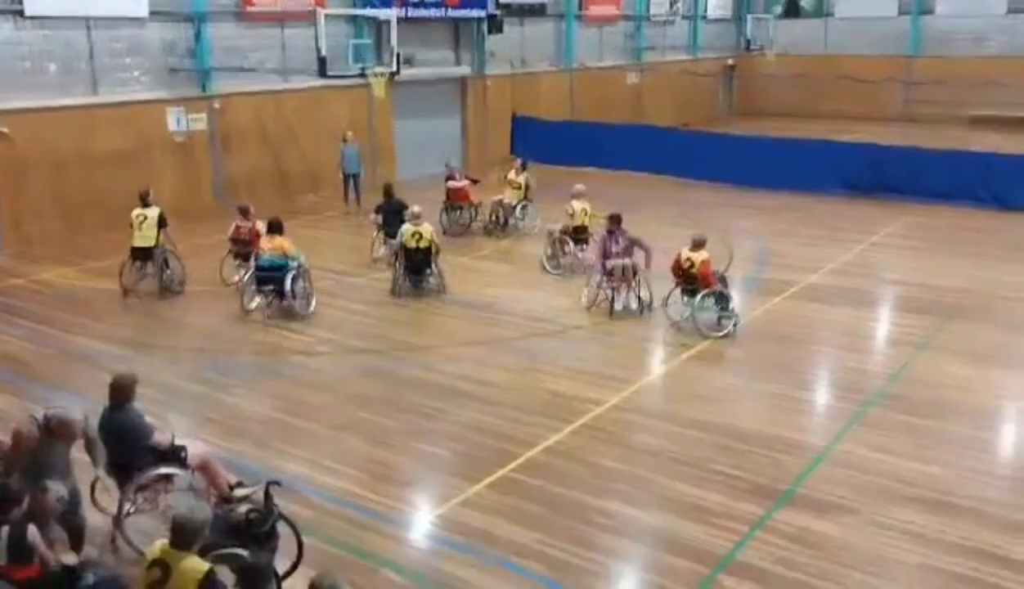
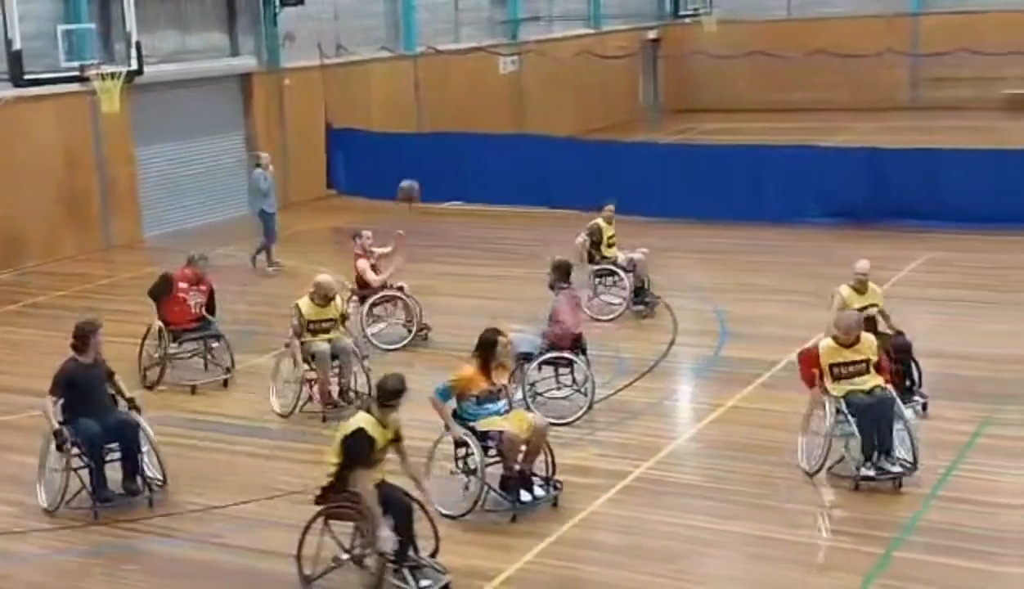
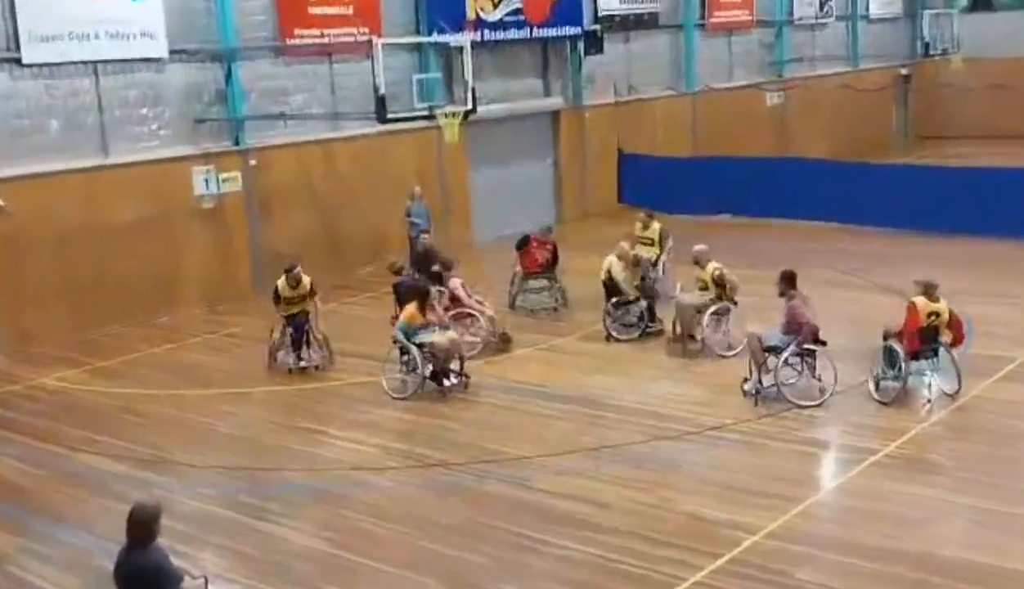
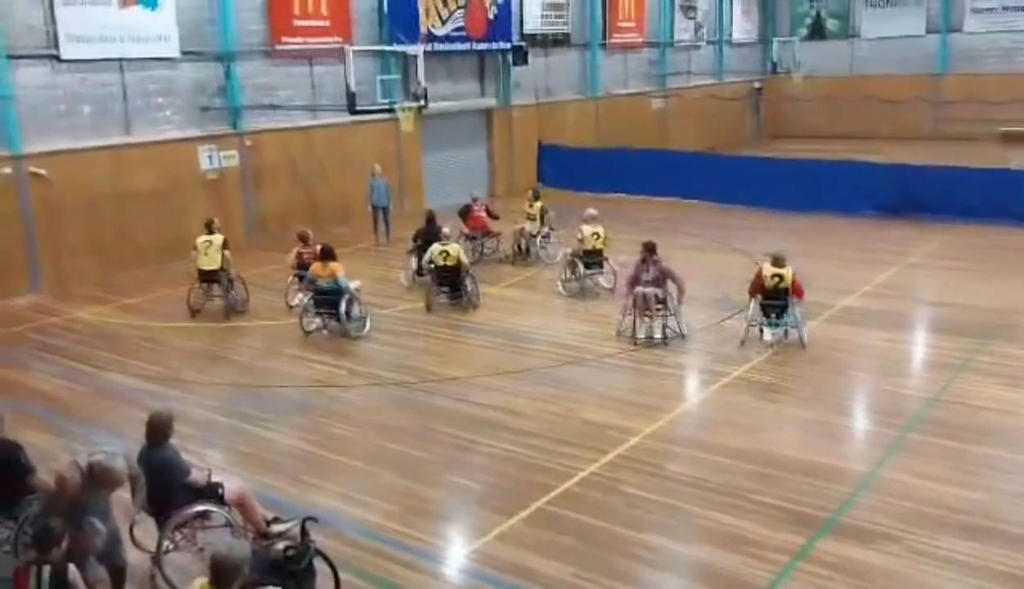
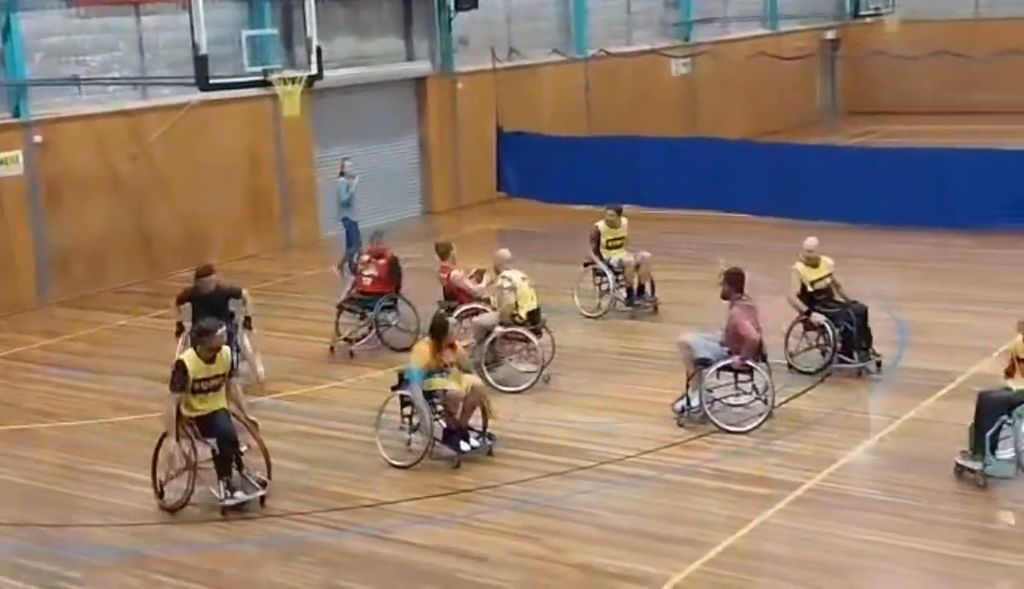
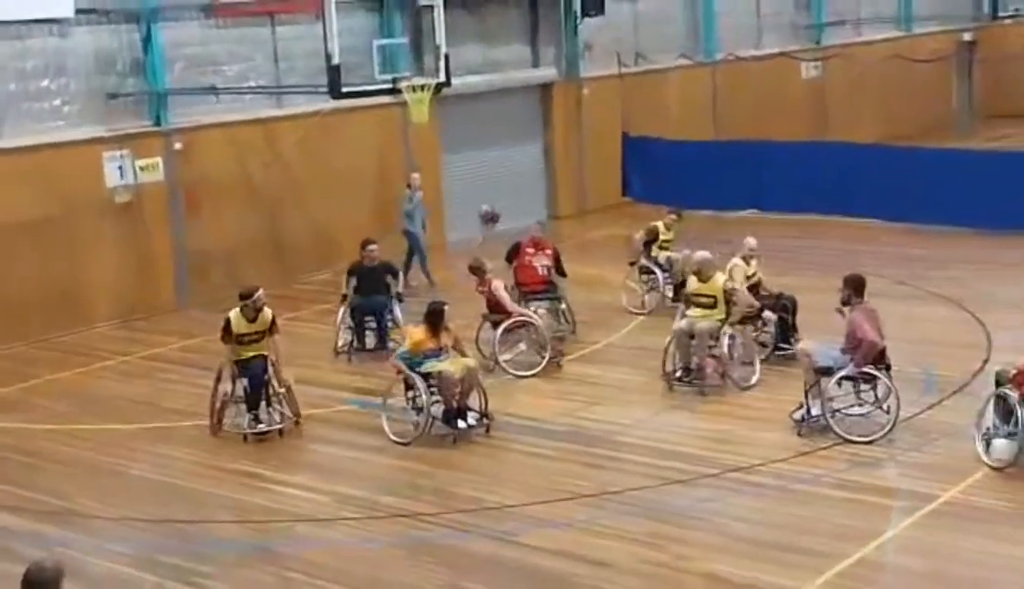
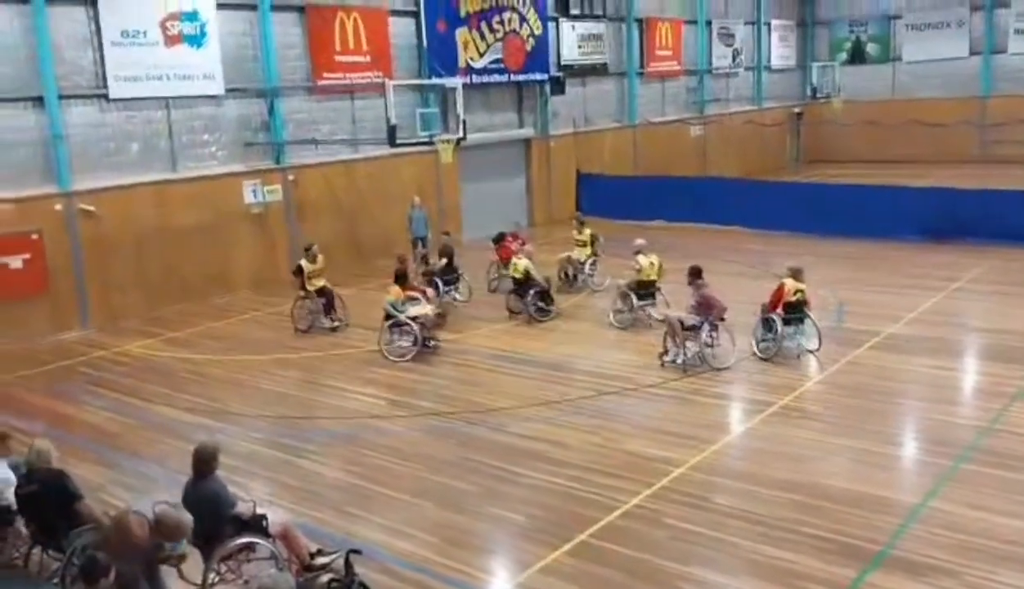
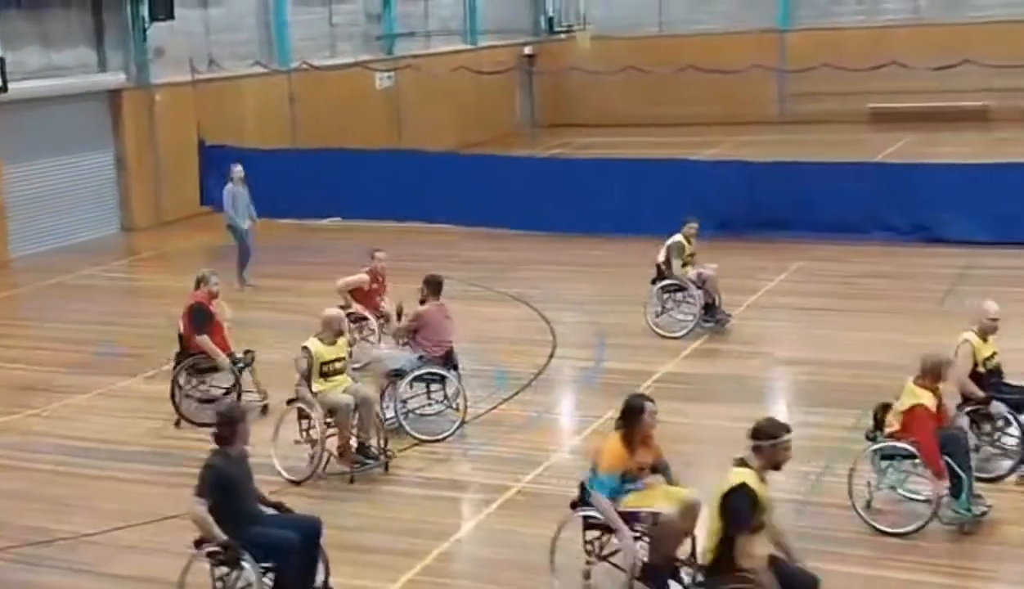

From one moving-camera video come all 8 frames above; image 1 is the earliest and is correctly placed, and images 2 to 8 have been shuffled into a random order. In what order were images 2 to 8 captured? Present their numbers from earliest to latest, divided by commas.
4, 7, 3, 6, 5, 2, 8
